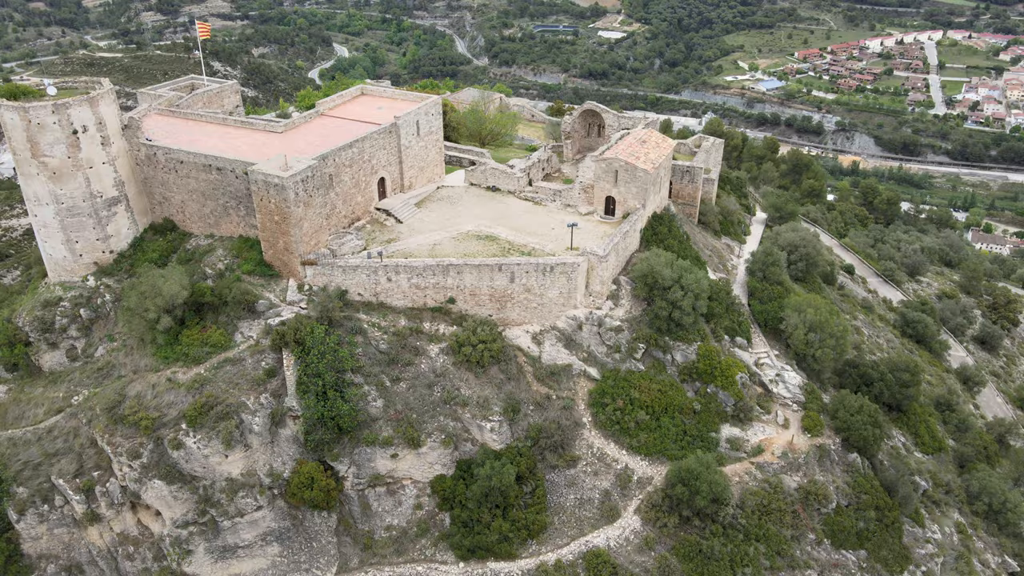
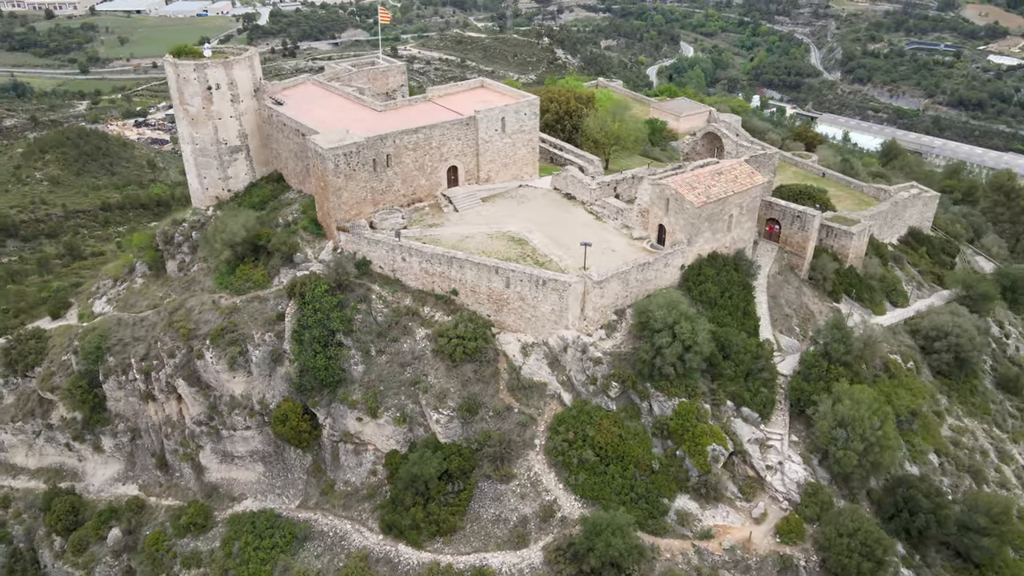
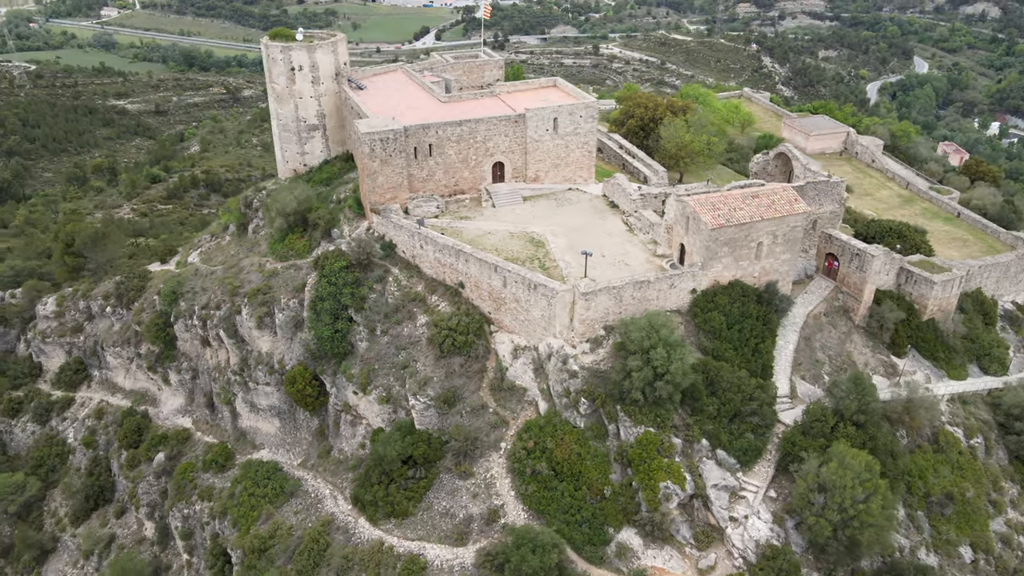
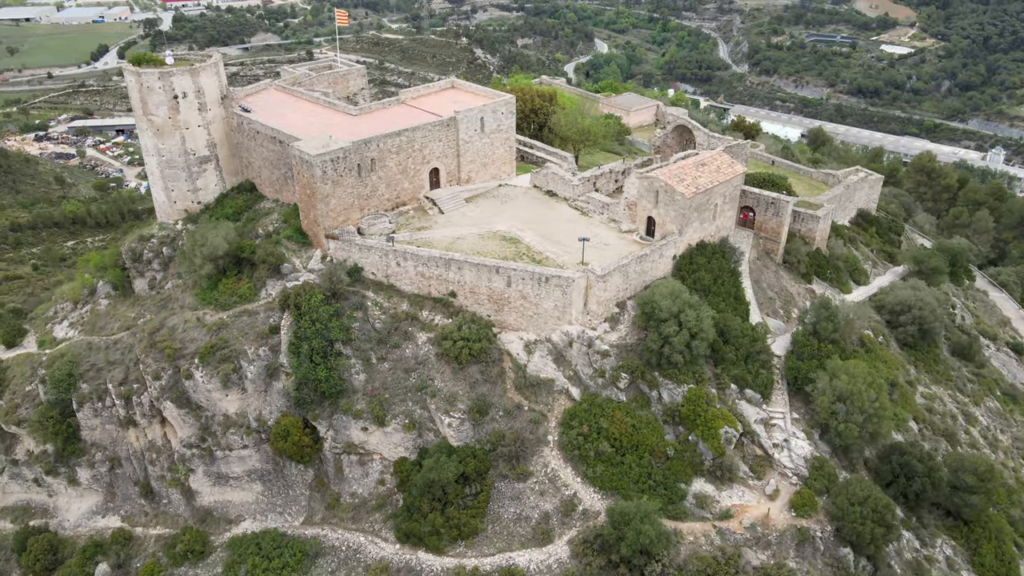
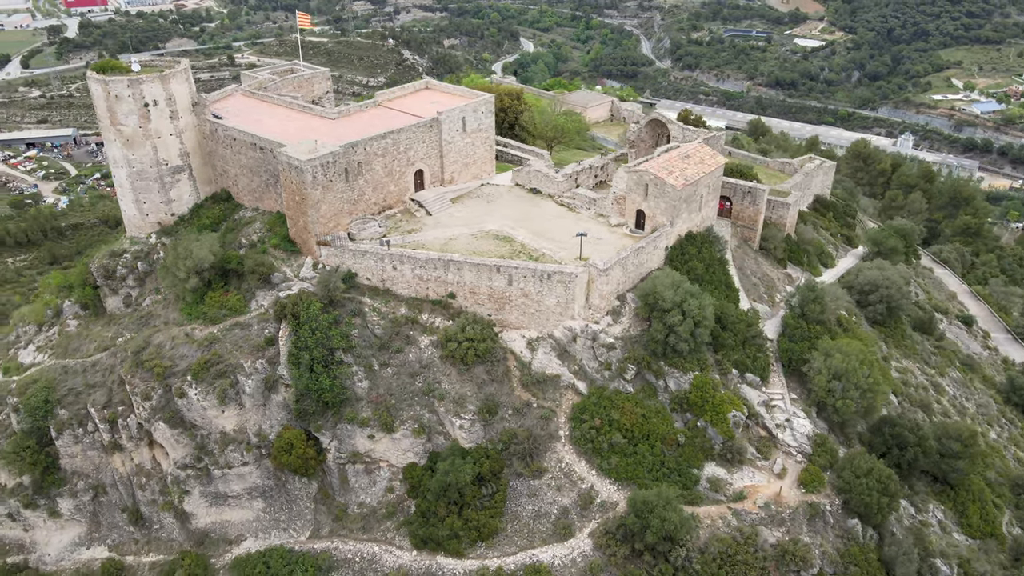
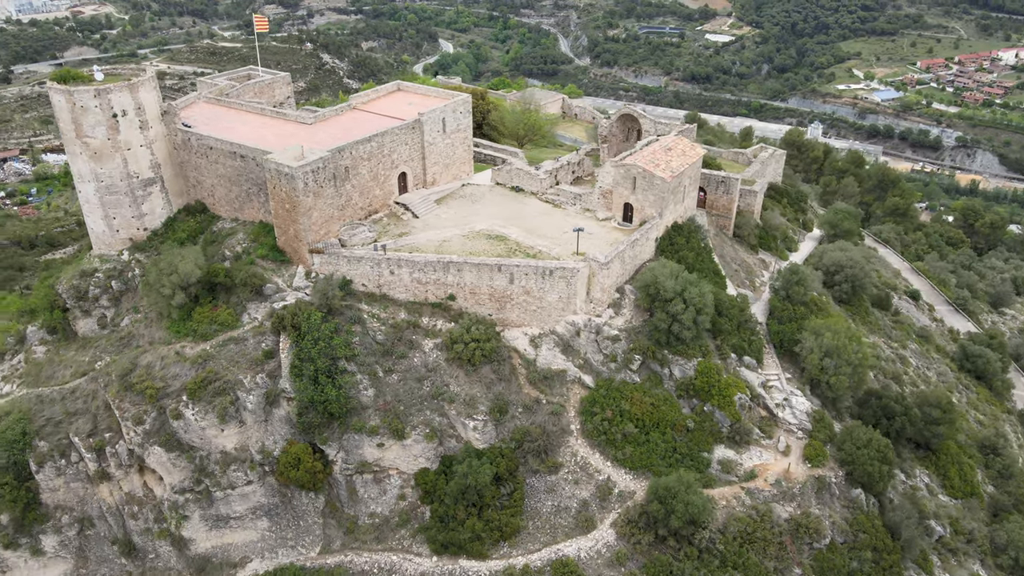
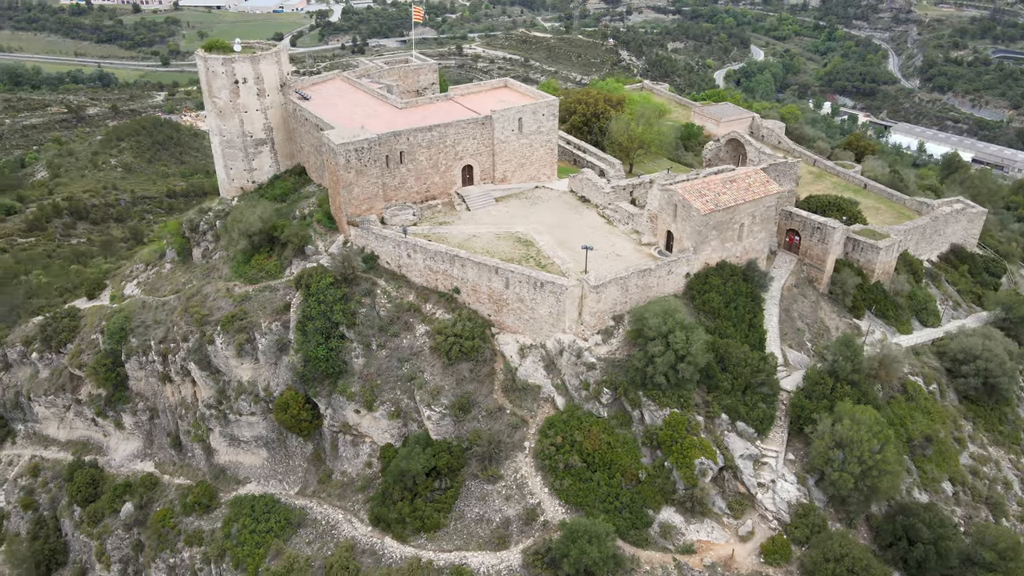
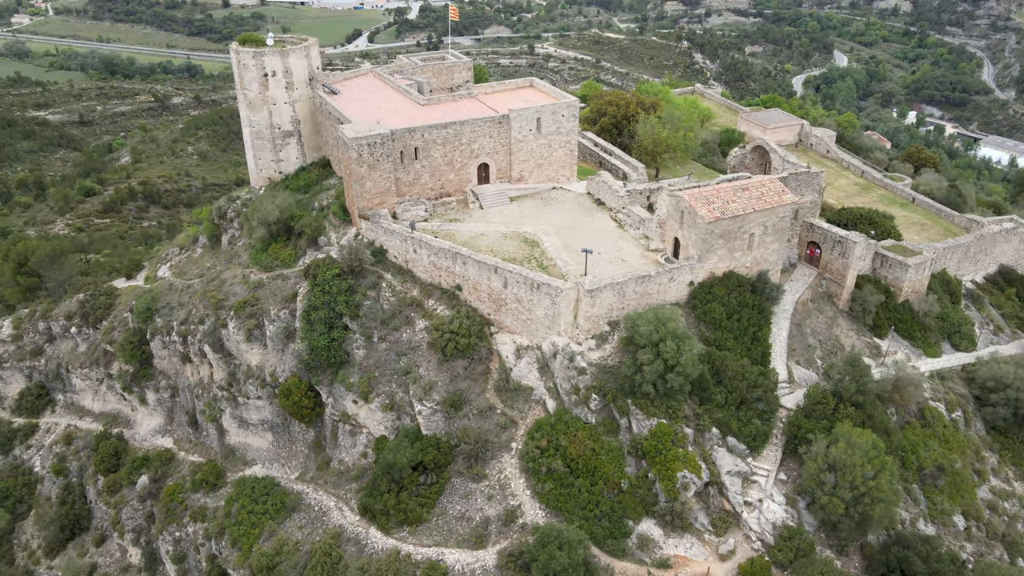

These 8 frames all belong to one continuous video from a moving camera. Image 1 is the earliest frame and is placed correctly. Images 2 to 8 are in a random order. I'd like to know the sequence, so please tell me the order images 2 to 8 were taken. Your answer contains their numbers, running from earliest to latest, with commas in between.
6, 5, 4, 2, 7, 8, 3
